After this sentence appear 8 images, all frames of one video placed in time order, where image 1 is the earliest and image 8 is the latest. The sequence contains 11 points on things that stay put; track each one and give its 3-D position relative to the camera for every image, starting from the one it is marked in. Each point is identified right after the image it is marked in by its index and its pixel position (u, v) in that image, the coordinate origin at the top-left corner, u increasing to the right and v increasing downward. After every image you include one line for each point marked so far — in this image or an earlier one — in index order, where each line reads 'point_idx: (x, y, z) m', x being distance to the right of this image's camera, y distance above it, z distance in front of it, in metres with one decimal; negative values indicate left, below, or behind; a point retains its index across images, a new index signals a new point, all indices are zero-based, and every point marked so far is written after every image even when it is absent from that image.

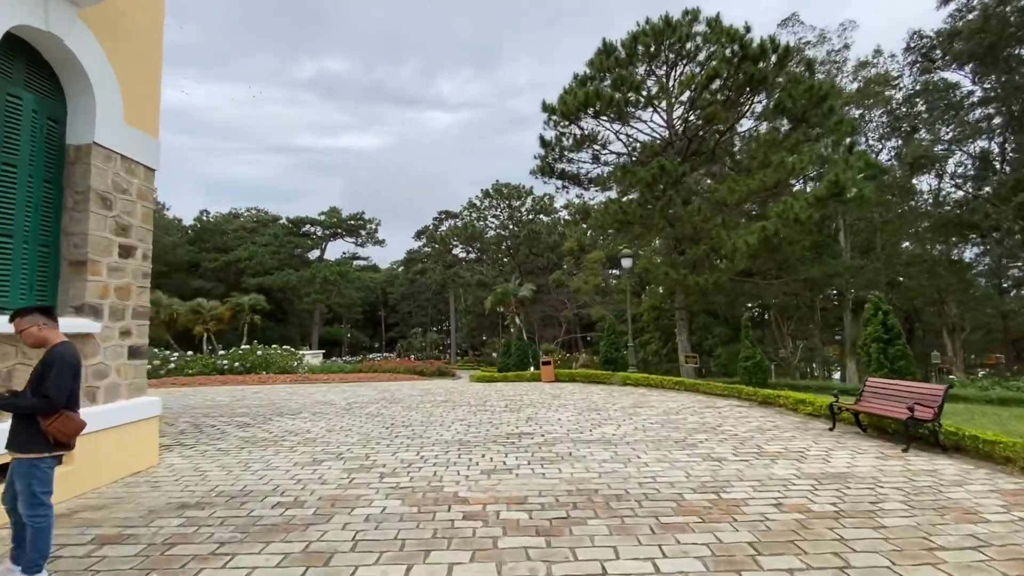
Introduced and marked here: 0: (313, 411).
0: (-3.3, -2.0, +7.9) m
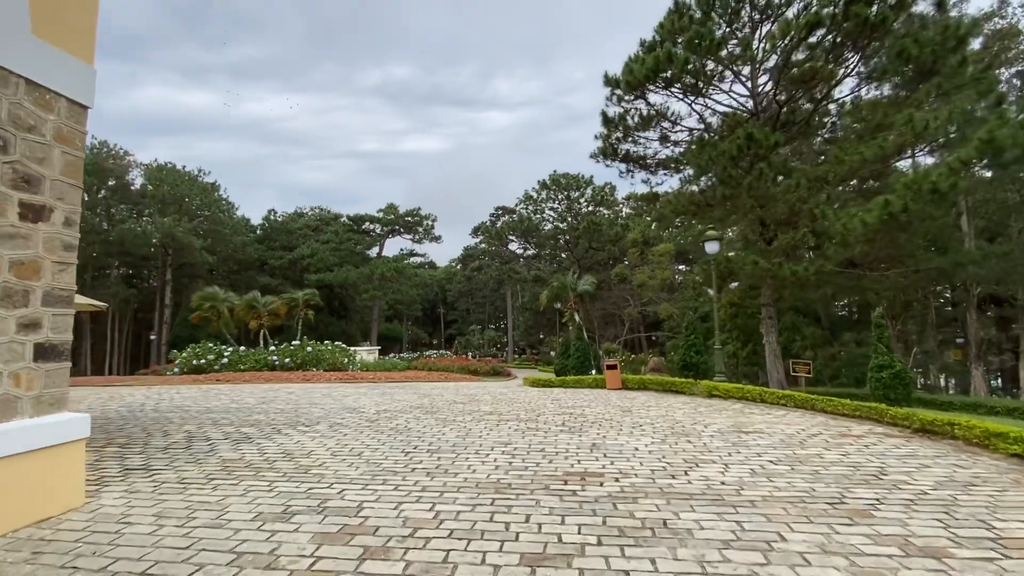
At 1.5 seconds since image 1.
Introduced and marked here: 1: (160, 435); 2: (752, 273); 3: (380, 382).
0: (-2.5, -1.9, +6.7) m
1: (-4.3, -1.8, +5.9) m
2: (+6.6, +0.4, +13.2) m
3: (-4.0, -2.9, +14.7) m
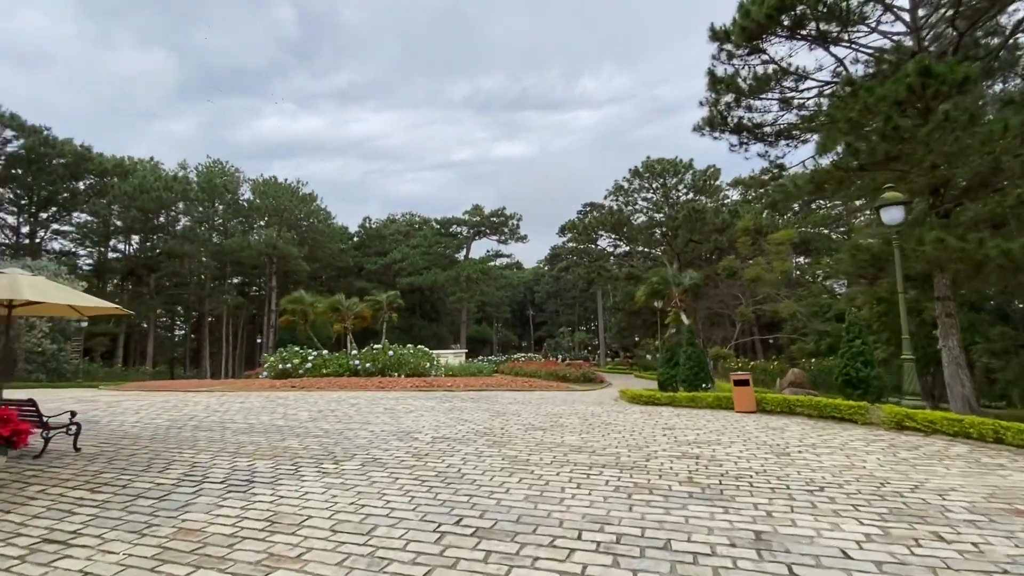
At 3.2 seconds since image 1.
0: (-1.5, -1.8, +5.1) m
1: (-3.4, -1.8, +4.7) m
2: (+8.6, +0.7, +9.8) m
3: (-1.5, -2.8, +13.2) m
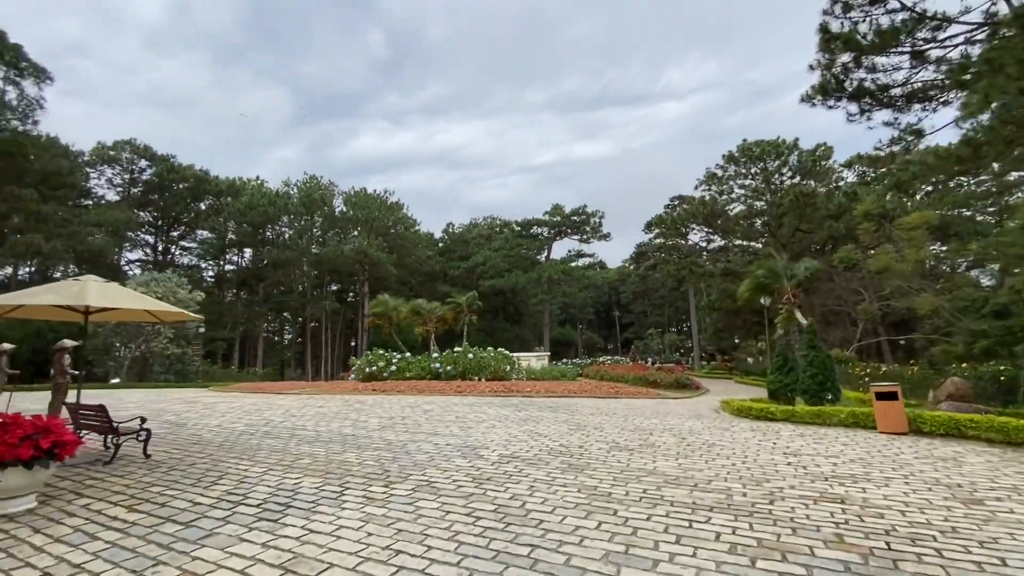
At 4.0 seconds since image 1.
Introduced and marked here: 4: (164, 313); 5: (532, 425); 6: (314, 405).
0: (-0.8, -1.8, +4.4) m
1: (-2.8, -1.8, +4.4) m
2: (+9.9, +0.9, +7.4) m
3: (+0.7, -2.8, +12.4) m
4: (-4.5, -0.4, +6.3) m
5: (+0.3, -2.1, +7.3) m
6: (-4.1, -2.4, +10.0) m
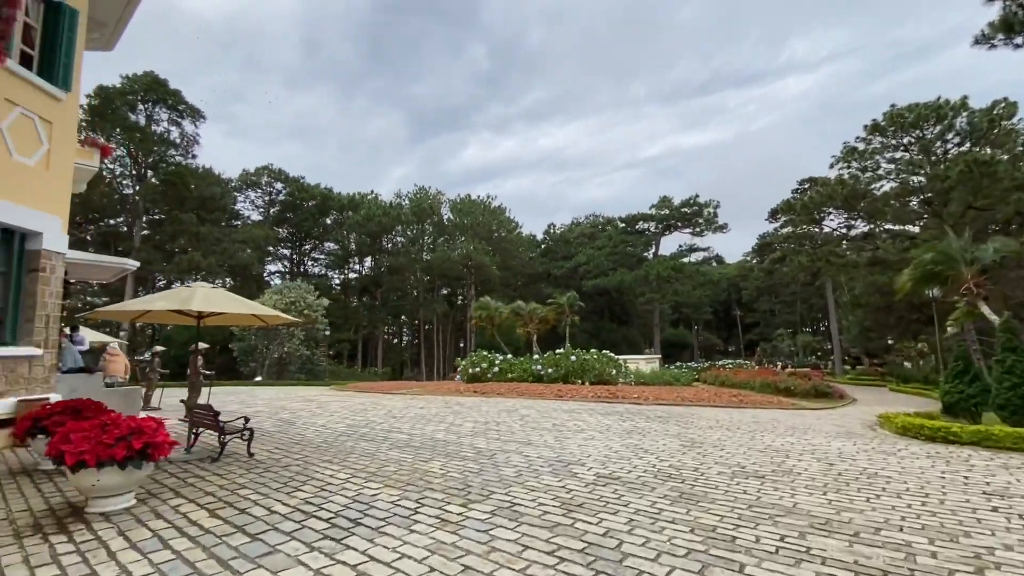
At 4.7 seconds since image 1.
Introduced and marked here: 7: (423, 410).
0: (0.0, -1.7, +3.9) m
1: (-2.0, -1.8, +4.3) m
2: (+11.0, +1.2, +4.4) m
3: (+3.2, -2.8, +11.4) m
4: (-3.3, -0.4, +6.5) m
5: (+1.7, -2.0, +6.4) m
6: (-2.0, -2.5, +10.1) m
7: (-1.8, -2.4, +9.6) m
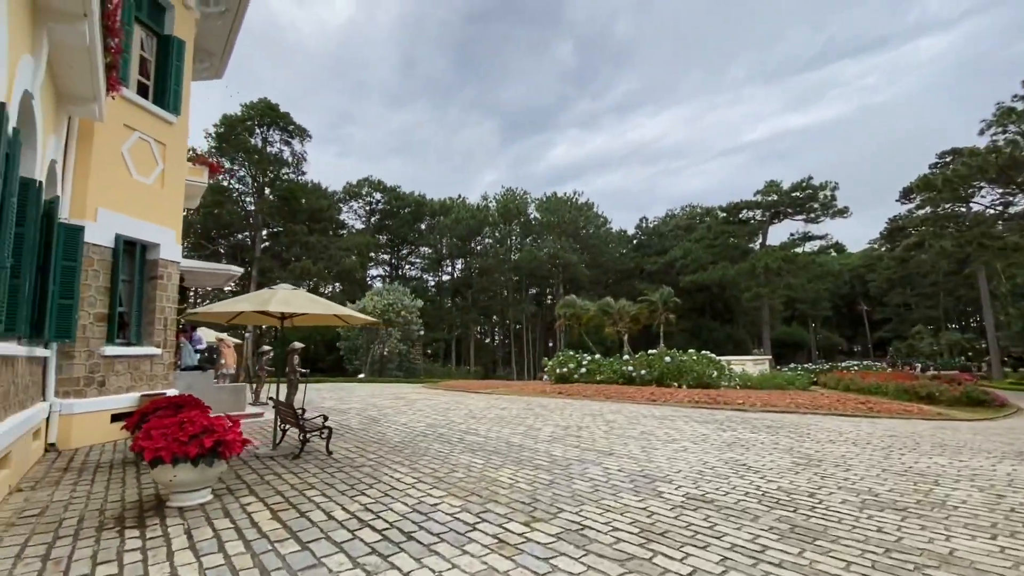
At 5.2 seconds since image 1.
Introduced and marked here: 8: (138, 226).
0: (+0.5, -1.7, +3.4) m
1: (-1.3, -1.8, +4.2) m
2: (+11.3, +1.6, +1.9) m
3: (+5.1, -2.6, +10.2) m
4: (-2.3, -0.4, +6.6) m
5: (+2.6, -1.9, +5.6) m
6: (-0.3, -2.5, +9.9) m
7: (-0.1, -2.4, +9.4) m
8: (-5.7, +0.9, +7.3) m
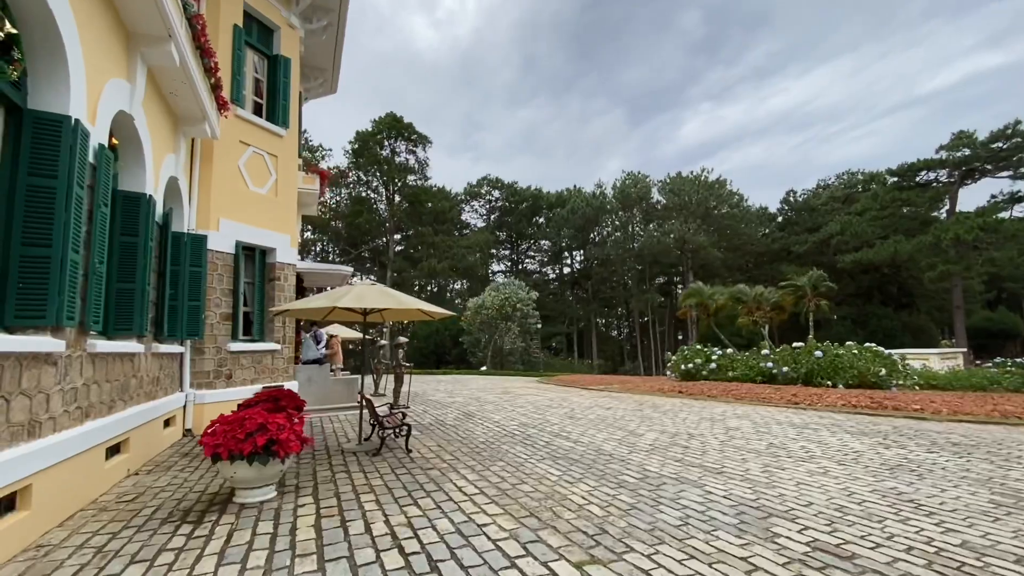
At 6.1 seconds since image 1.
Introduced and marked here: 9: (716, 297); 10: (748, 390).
0: (+0.8, -1.5, +2.7) m
1: (-0.8, -1.7, +3.9) m
2: (+10.7, +2.0, -1.7) m
3: (+7.0, -2.2, +8.0) m
4: (-1.1, -0.3, +6.5) m
5: (+3.4, -1.7, +4.2) m
6: (+1.8, -2.2, +9.1) m
7: (+1.7, -2.2, +8.6) m
8: (-4.3, +0.9, +8.0) m
9: (+8.6, -0.4, +20.0) m
10: (+5.5, -2.4, +11.3) m
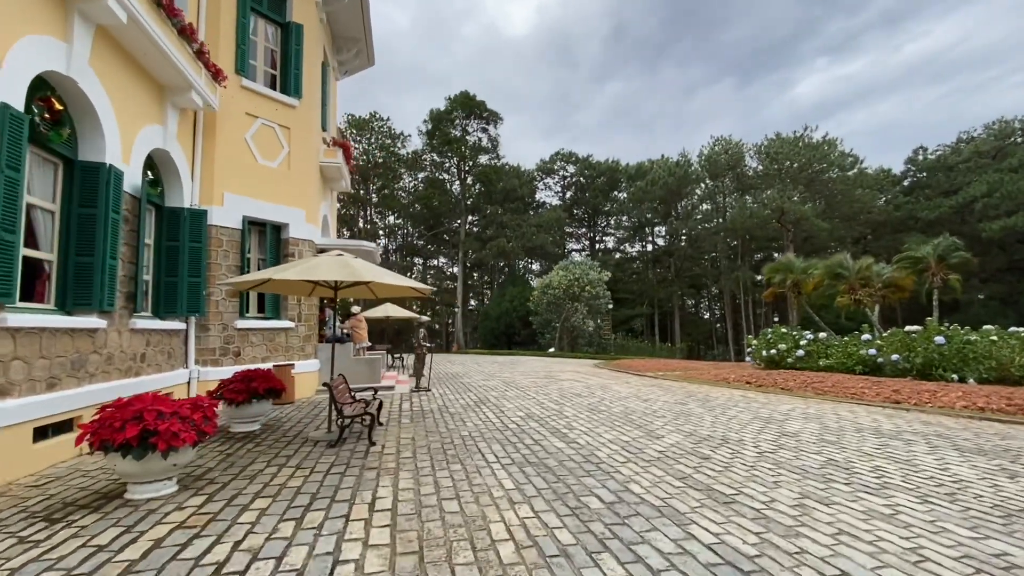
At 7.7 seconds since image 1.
0: (0.0, -1.3, +1.7) m
1: (-1.3, -1.5, +3.2) m
2: (+8.9, +2.1, -4.5) m
3: (+7.1, -1.7, +5.8) m
4: (-1.2, 0.0, +5.7) m
5: (+2.9, -1.4, +2.7) m
6: (+2.2, -1.8, +7.9) m
7: (+2.1, -1.8, +7.3) m
8: (-4.0, +1.3, +7.8) m
9: (+10.9, +0.5, +17.2) m
10: (+6.3, -1.8, +9.3) m
